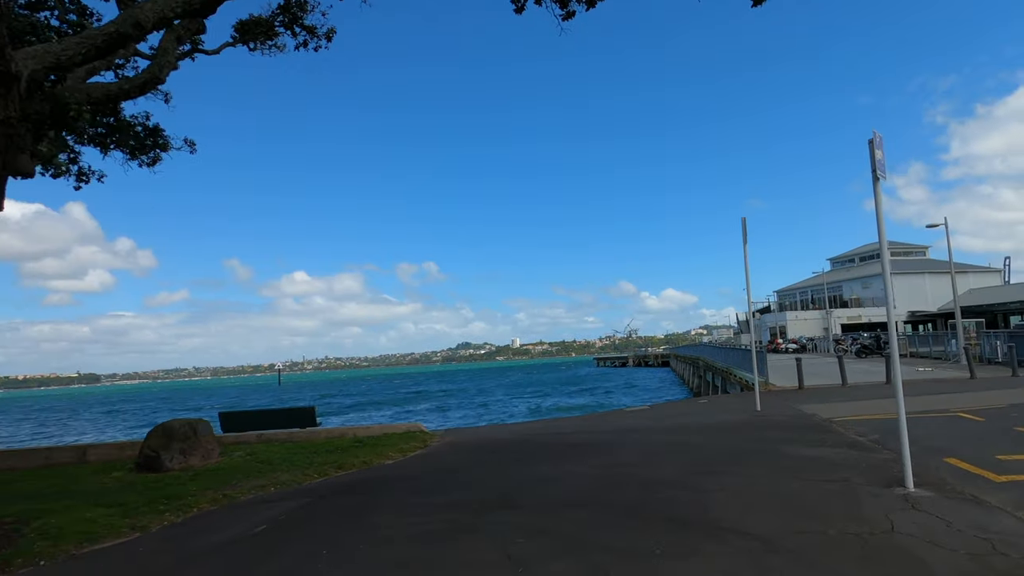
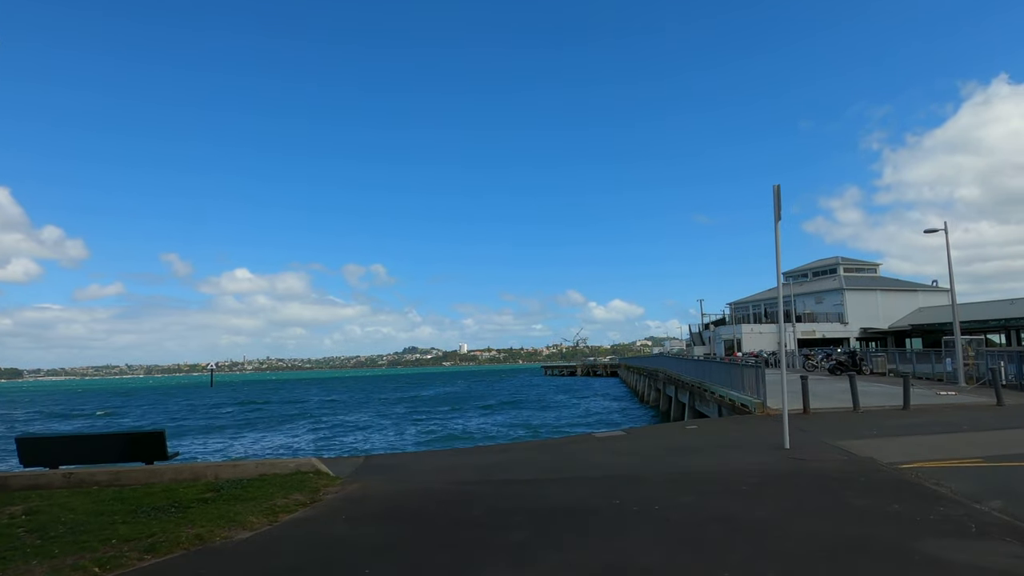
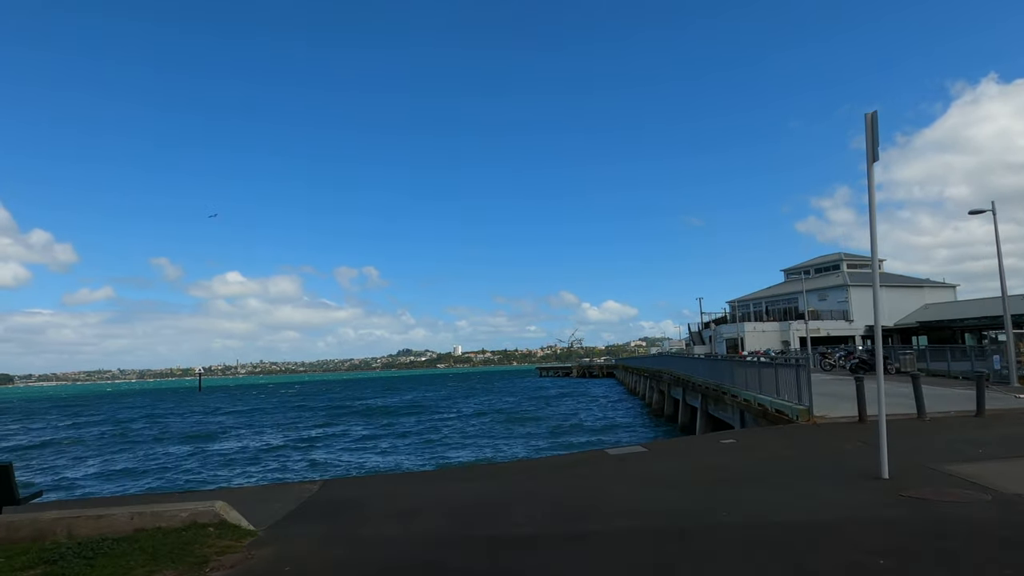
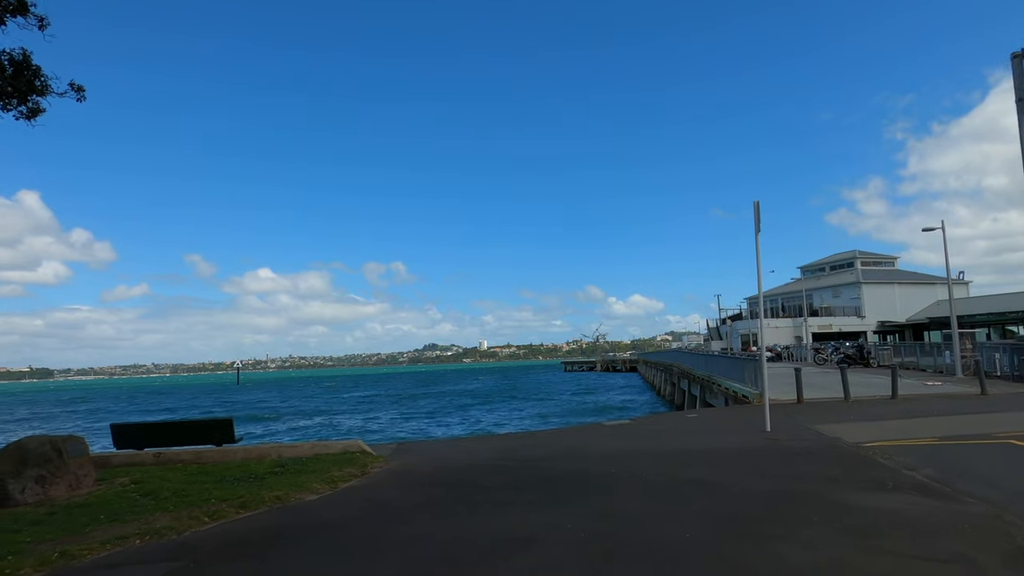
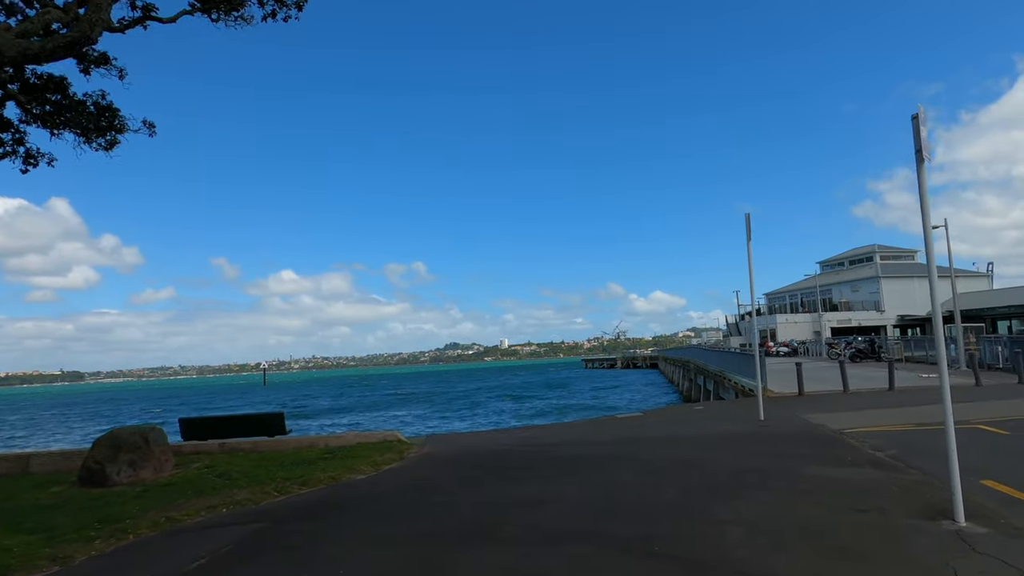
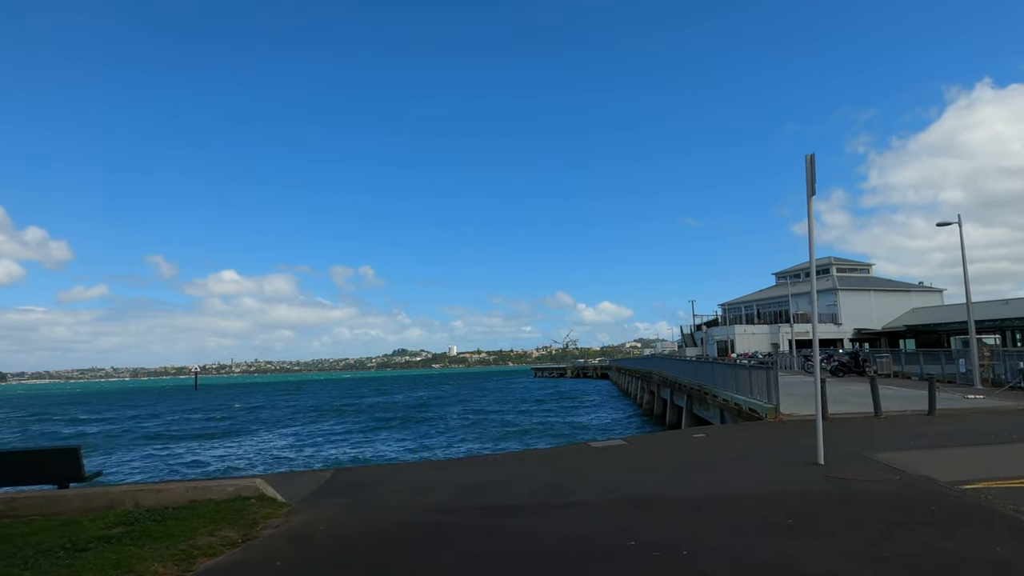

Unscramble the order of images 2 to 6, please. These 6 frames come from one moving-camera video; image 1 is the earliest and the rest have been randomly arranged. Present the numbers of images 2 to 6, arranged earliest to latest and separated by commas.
5, 4, 2, 6, 3
